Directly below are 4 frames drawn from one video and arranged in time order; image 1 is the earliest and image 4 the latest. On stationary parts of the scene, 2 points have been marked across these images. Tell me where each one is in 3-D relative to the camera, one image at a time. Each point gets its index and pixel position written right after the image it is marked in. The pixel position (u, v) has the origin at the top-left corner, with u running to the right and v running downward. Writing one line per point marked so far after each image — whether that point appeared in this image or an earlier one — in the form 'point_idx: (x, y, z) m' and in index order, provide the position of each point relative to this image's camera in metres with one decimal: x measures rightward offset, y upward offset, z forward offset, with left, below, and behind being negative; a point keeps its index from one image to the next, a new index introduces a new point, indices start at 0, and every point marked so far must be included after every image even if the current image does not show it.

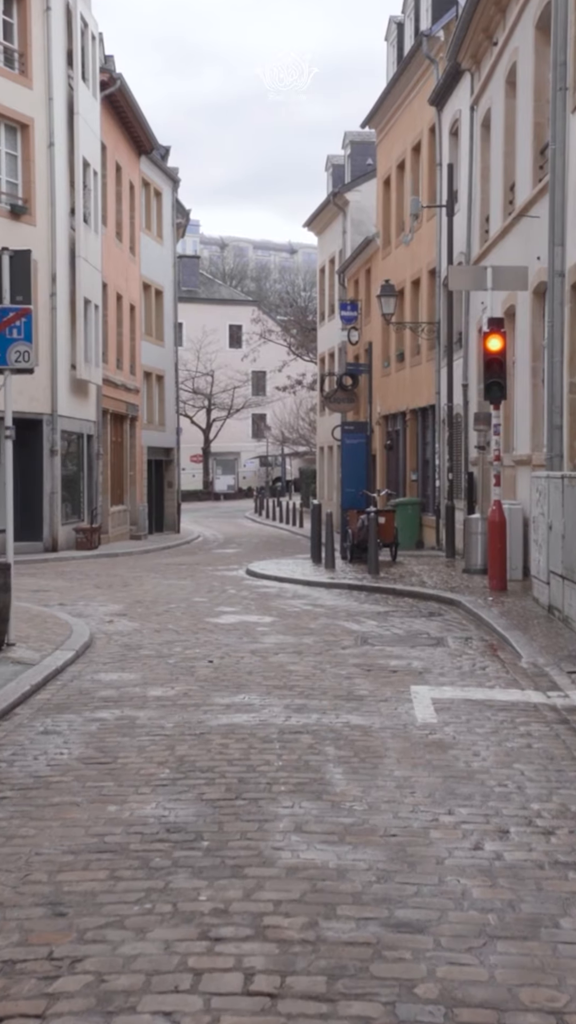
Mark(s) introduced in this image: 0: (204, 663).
0: (-0.7, -1.2, +11.2) m
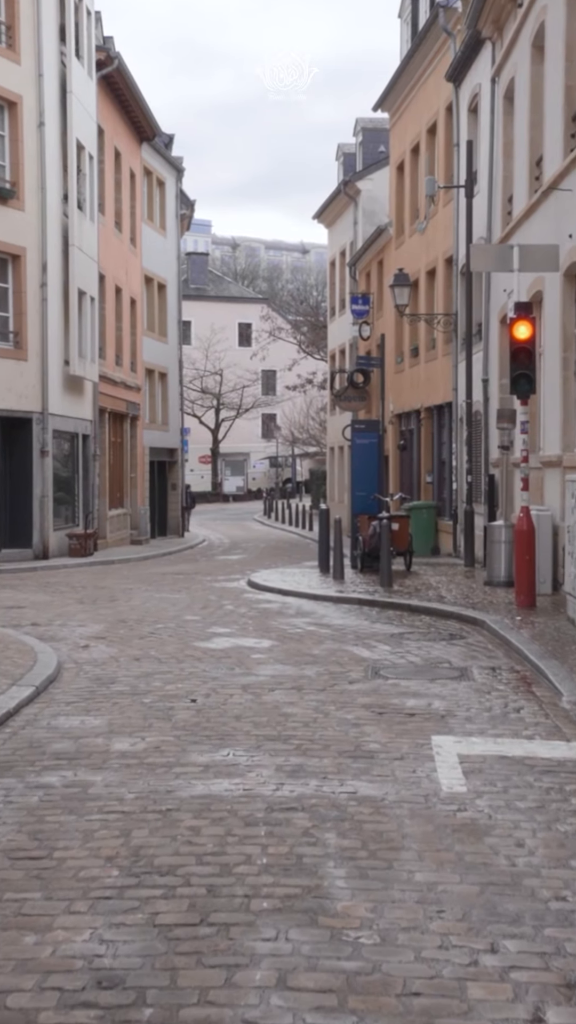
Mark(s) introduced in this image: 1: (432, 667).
0: (-0.7, -1.3, +9.5) m
1: (+1.2, -1.3, +11.3) m
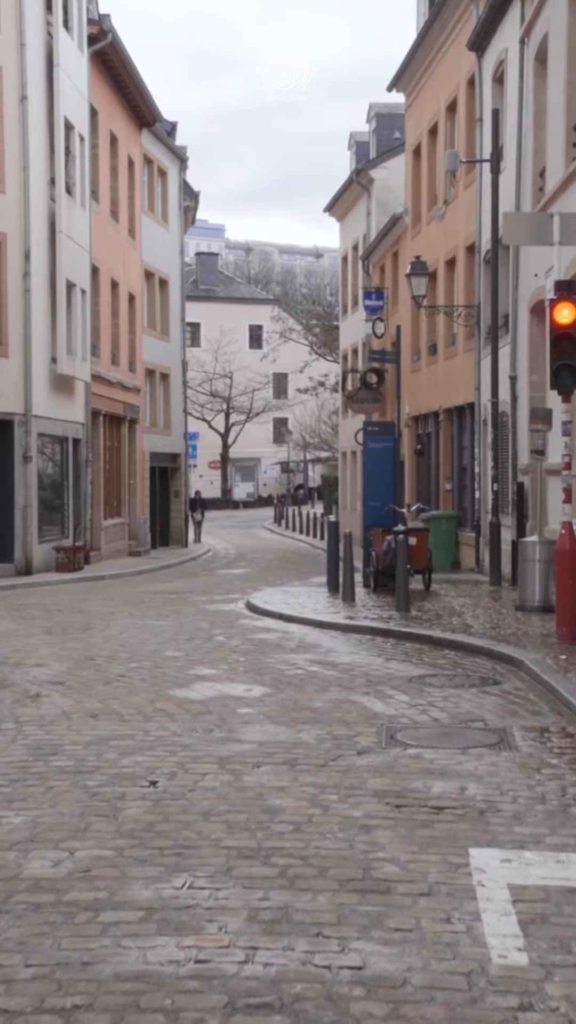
0: (-0.8, -1.5, +7.2) m
1: (+1.1, -1.4, +9.0) m
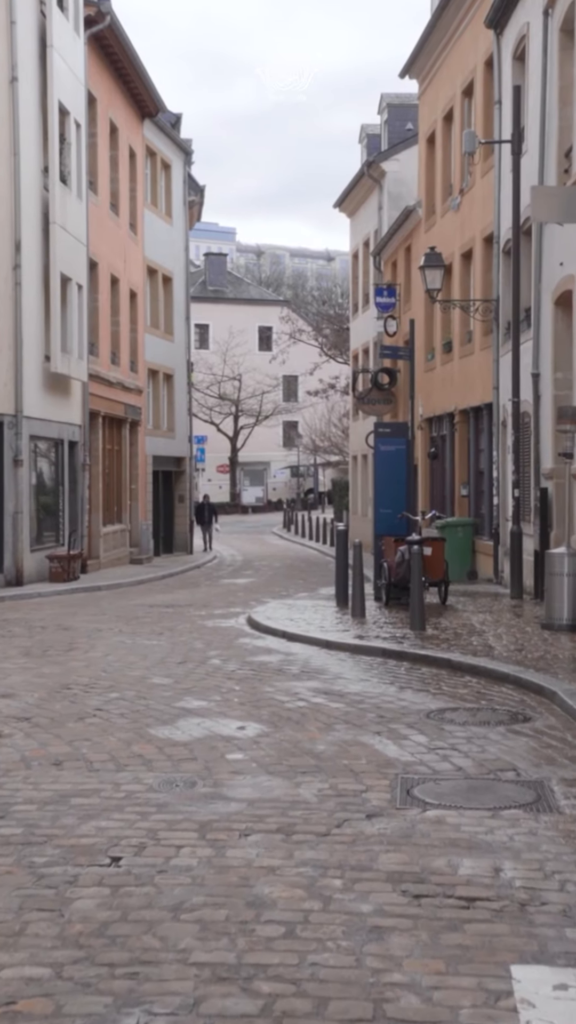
0: (-0.8, -1.5, +5.8) m
1: (+1.1, -1.5, +7.6) m
